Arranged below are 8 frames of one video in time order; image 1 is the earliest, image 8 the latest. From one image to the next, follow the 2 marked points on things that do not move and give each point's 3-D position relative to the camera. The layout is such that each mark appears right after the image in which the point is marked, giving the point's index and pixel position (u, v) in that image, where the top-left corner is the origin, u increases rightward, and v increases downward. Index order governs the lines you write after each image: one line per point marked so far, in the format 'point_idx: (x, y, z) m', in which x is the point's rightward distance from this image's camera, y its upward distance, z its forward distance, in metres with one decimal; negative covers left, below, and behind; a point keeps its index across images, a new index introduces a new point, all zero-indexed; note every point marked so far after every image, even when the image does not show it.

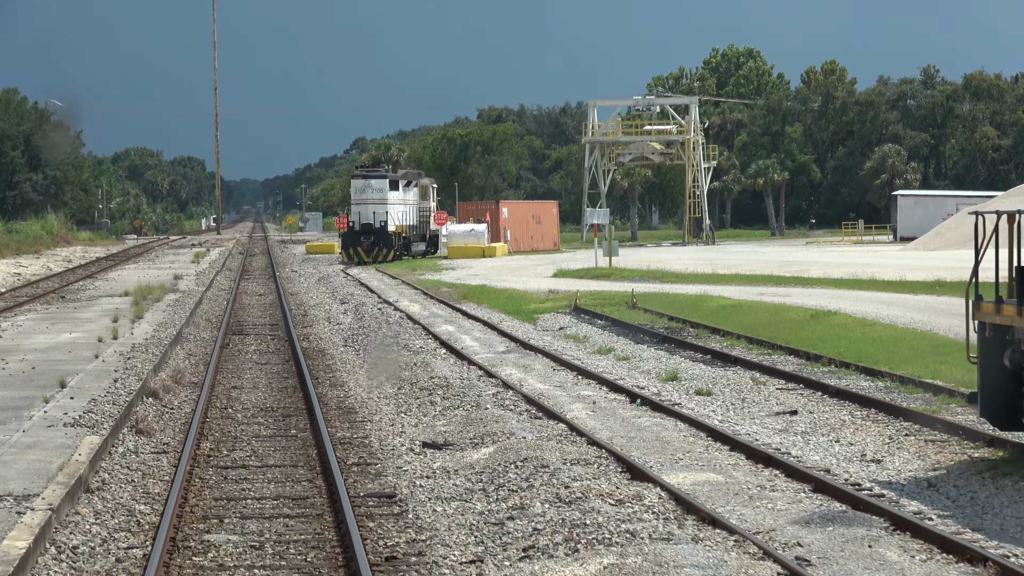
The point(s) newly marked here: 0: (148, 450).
0: (-3.6, -1.6, +11.2) m
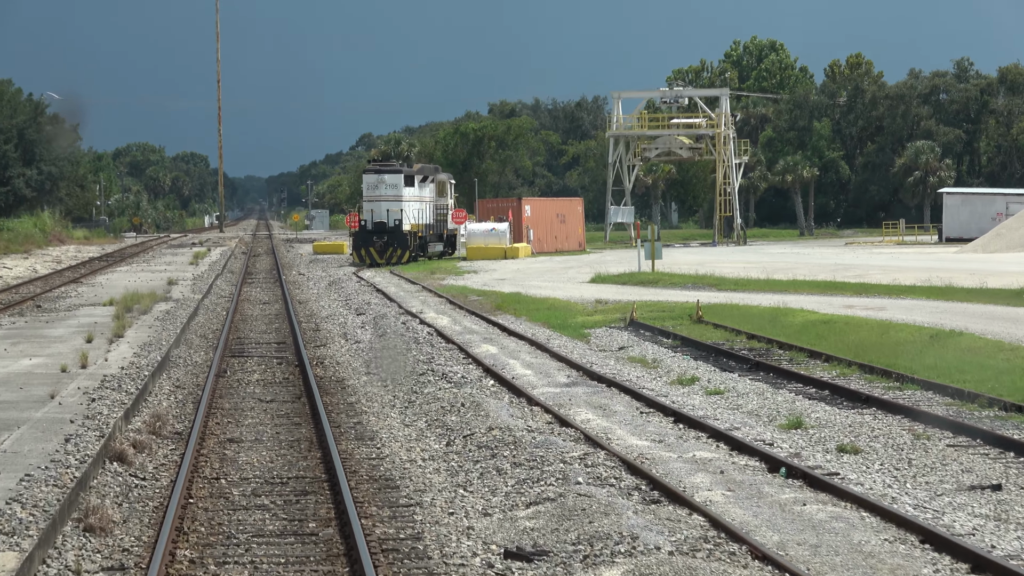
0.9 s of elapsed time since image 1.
0: (-2.8, -1.9, +7.5) m
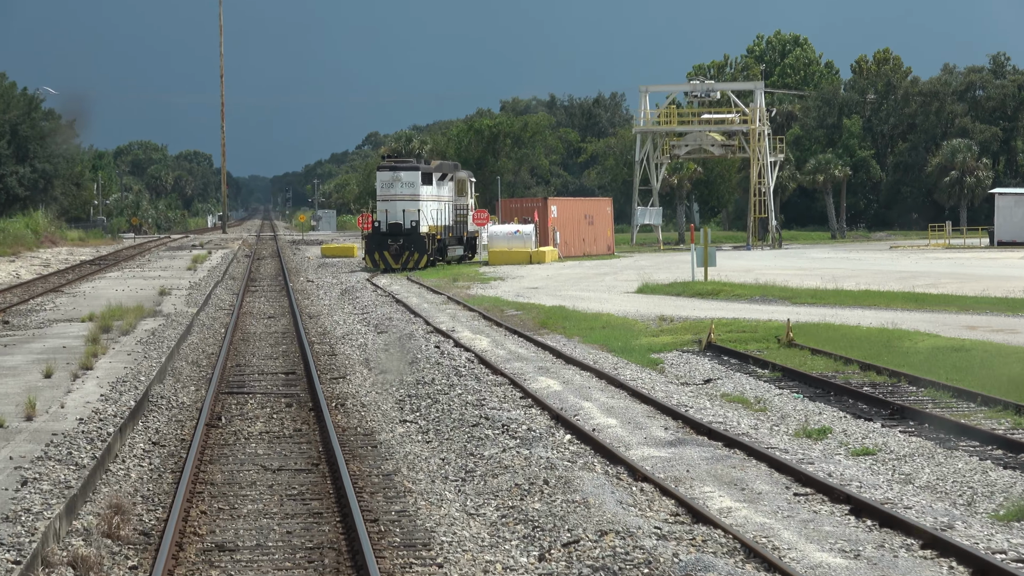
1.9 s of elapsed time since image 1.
0: (-1.9, -2.1, +3.8) m
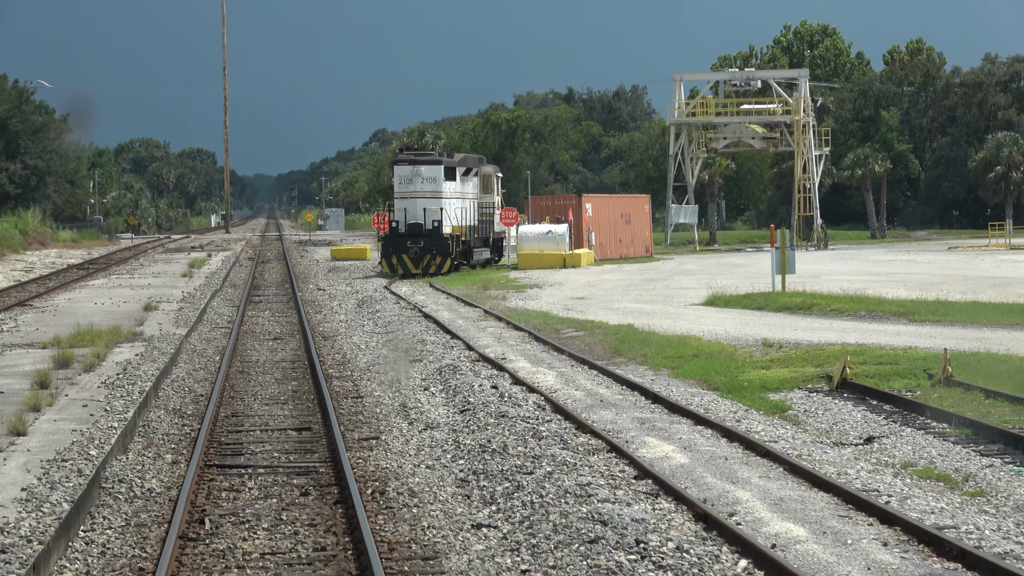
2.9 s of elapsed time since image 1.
0: (-1.0, -2.4, -0.5) m
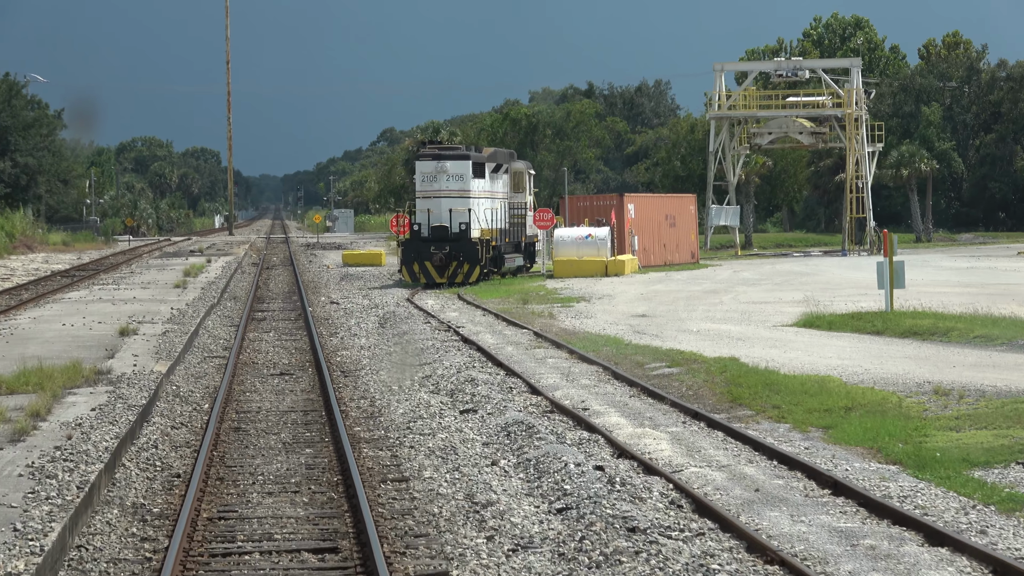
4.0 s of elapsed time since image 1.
0: (-0.1, -2.7, -4.8) m
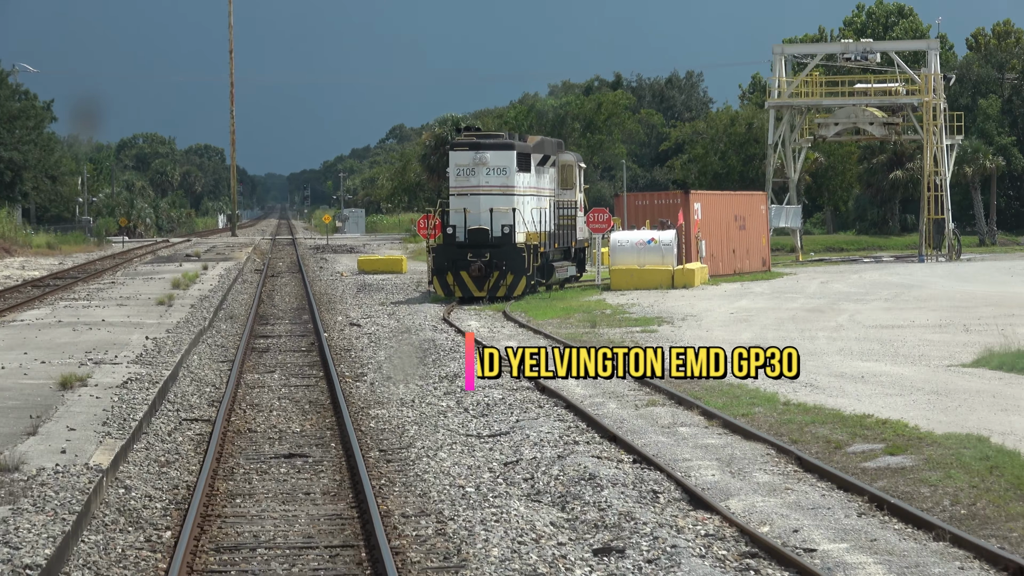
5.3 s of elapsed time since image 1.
0: (+1.0, -3.1, -10.2) m
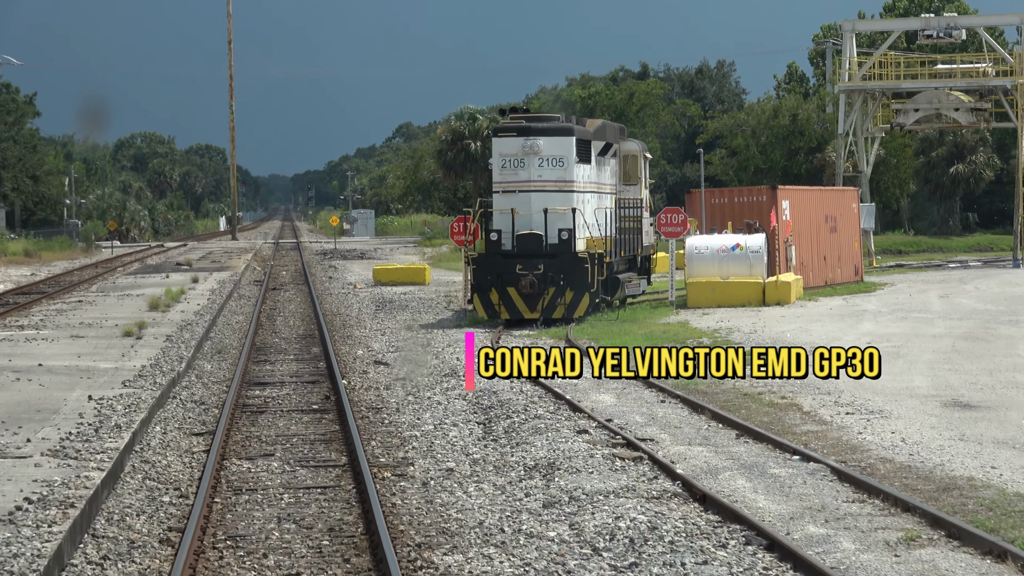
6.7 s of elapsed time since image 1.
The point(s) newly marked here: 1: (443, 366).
0: (+2.0, -3.5, -15.7) m
1: (-1.0, -1.2, +16.6) m
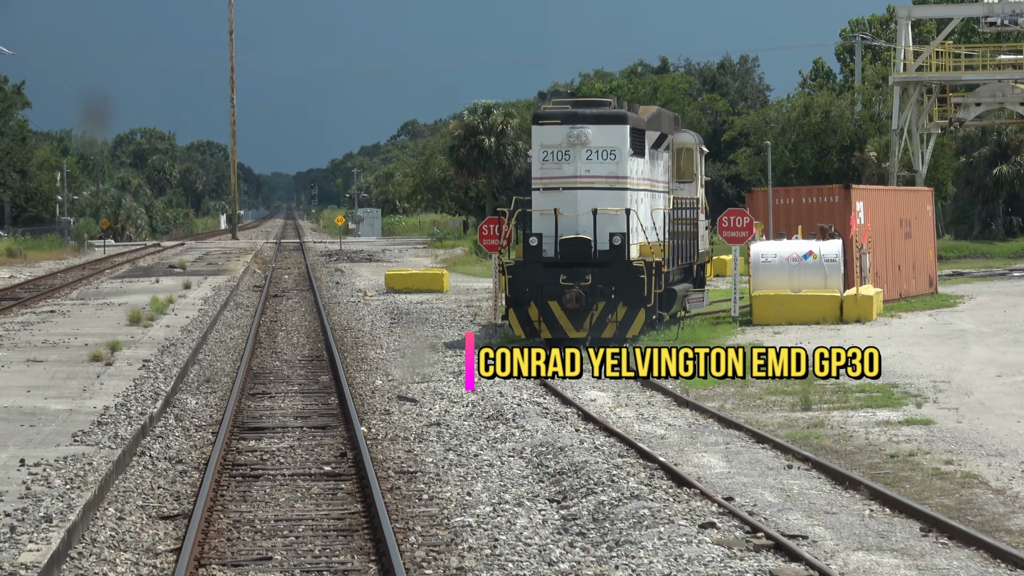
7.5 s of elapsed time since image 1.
0: (+2.6, -3.7, -18.9) m
1: (-0.3, -1.4, +13.3) m
